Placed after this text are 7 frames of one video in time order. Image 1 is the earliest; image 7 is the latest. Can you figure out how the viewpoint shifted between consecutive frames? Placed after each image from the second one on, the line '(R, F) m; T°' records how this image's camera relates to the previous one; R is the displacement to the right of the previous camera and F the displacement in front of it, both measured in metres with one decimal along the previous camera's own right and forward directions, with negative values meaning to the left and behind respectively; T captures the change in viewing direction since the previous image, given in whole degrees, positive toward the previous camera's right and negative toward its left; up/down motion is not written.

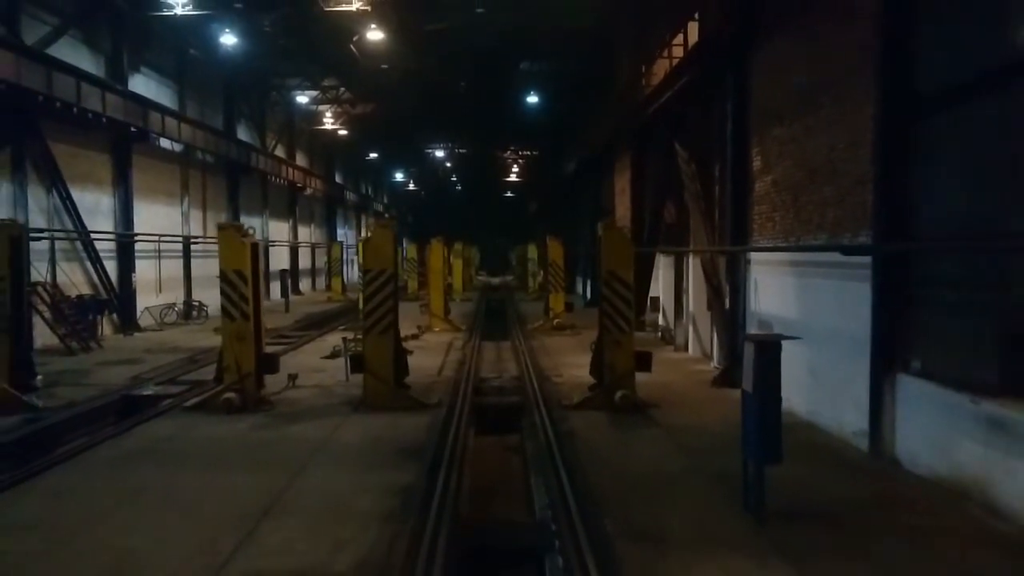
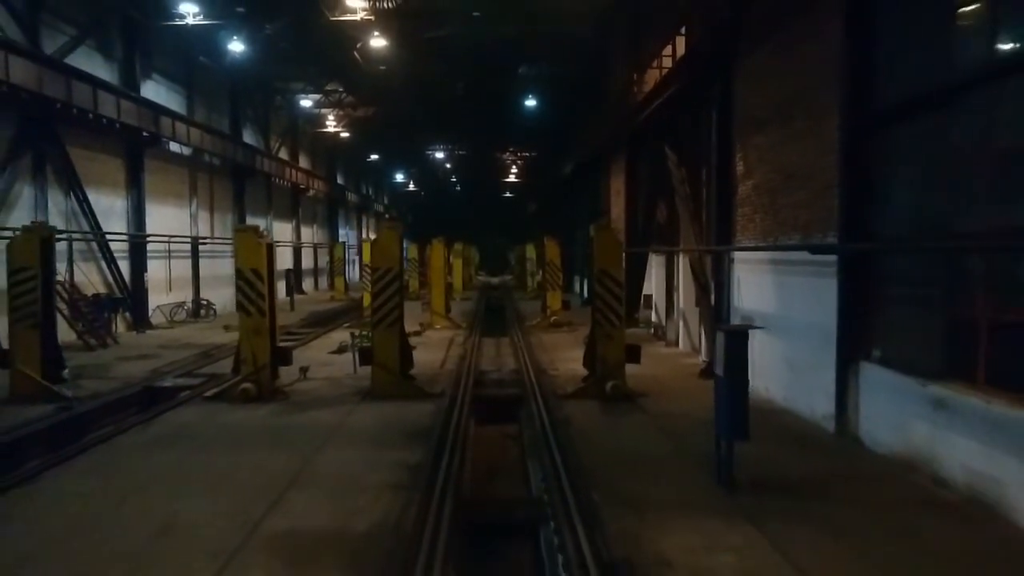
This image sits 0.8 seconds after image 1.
(0.0, -0.7) m; 0°
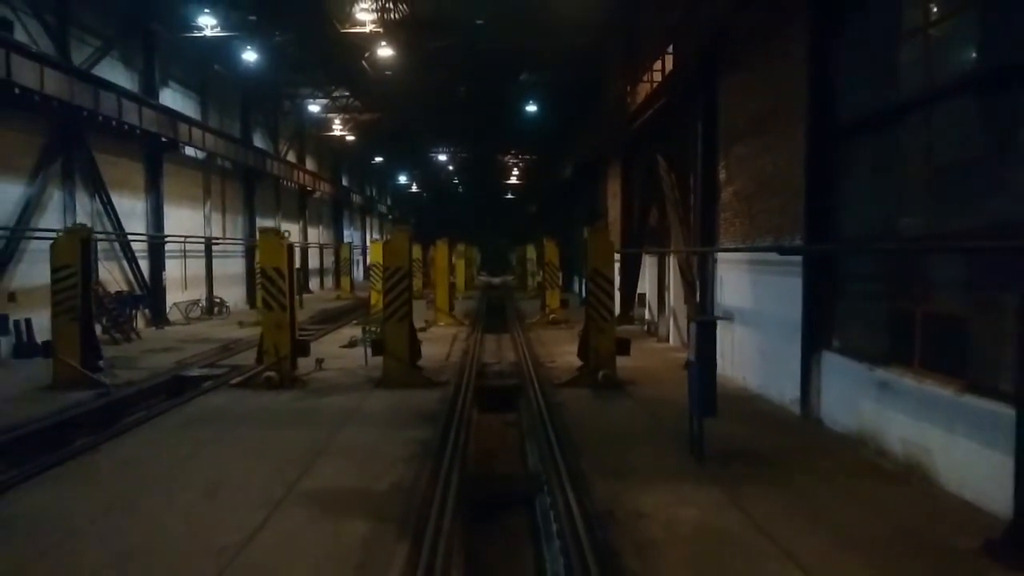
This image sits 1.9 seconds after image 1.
(0.0, -0.9) m; 0°
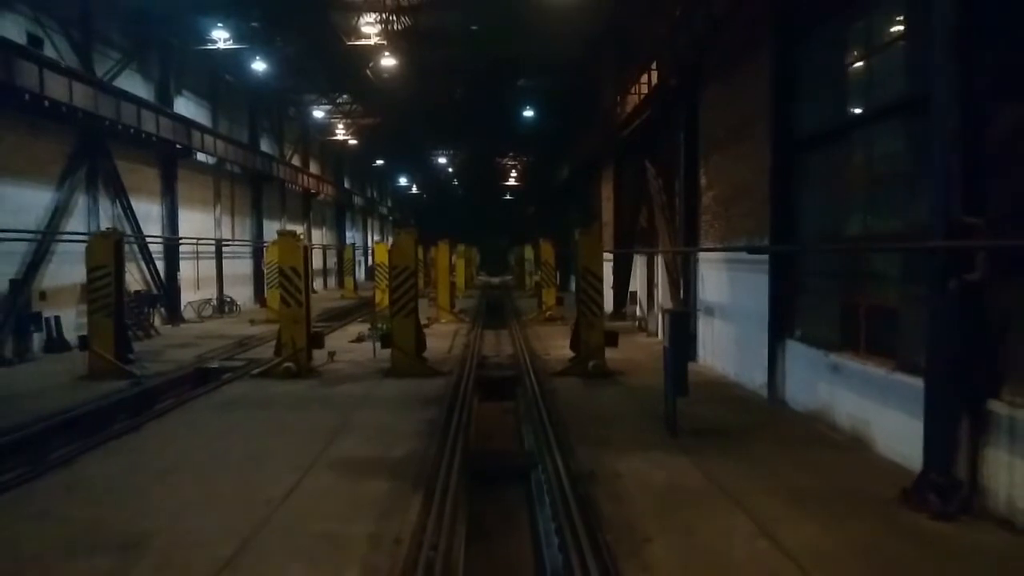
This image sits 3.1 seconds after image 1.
(0.0, -1.0) m; 0°
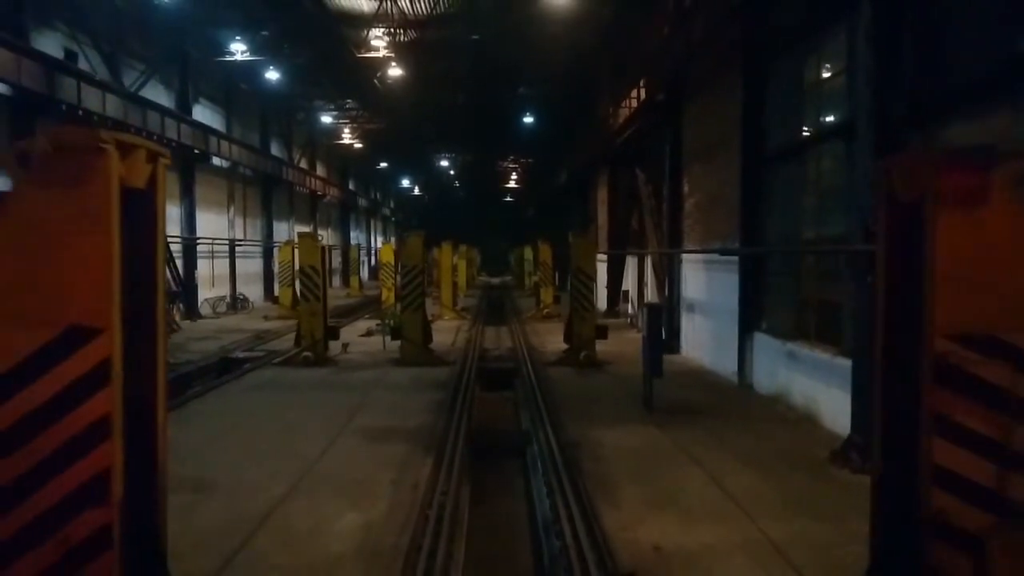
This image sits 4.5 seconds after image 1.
(0.0, -1.2) m; 0°
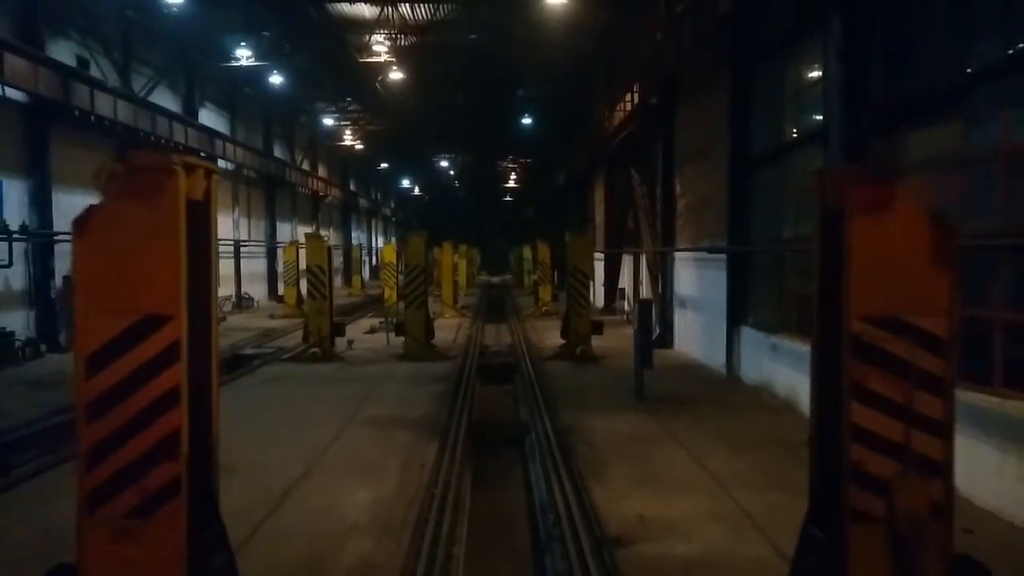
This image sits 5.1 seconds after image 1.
(0.0, -0.6) m; 0°
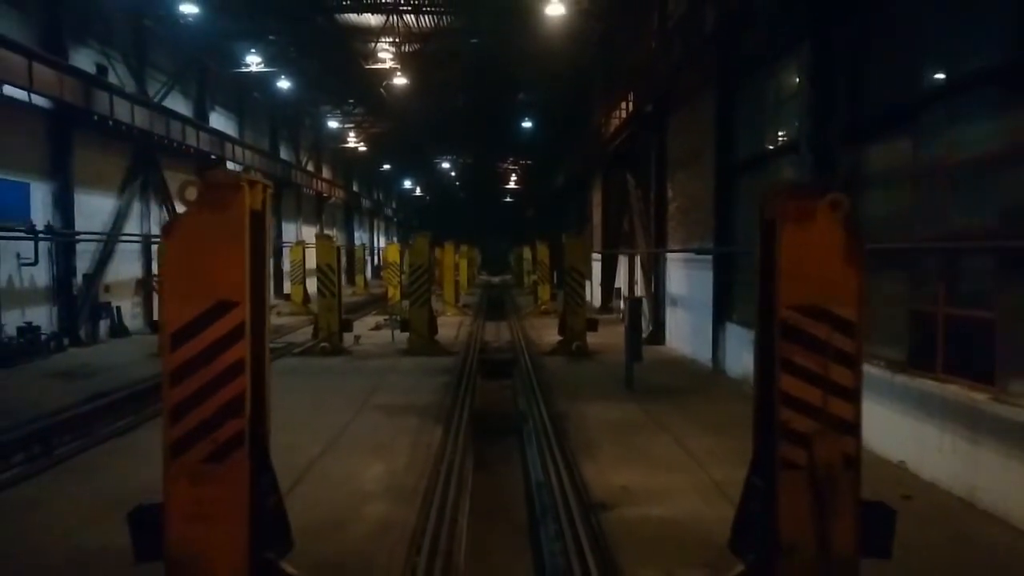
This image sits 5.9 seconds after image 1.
(0.0, -0.8) m; 0°
